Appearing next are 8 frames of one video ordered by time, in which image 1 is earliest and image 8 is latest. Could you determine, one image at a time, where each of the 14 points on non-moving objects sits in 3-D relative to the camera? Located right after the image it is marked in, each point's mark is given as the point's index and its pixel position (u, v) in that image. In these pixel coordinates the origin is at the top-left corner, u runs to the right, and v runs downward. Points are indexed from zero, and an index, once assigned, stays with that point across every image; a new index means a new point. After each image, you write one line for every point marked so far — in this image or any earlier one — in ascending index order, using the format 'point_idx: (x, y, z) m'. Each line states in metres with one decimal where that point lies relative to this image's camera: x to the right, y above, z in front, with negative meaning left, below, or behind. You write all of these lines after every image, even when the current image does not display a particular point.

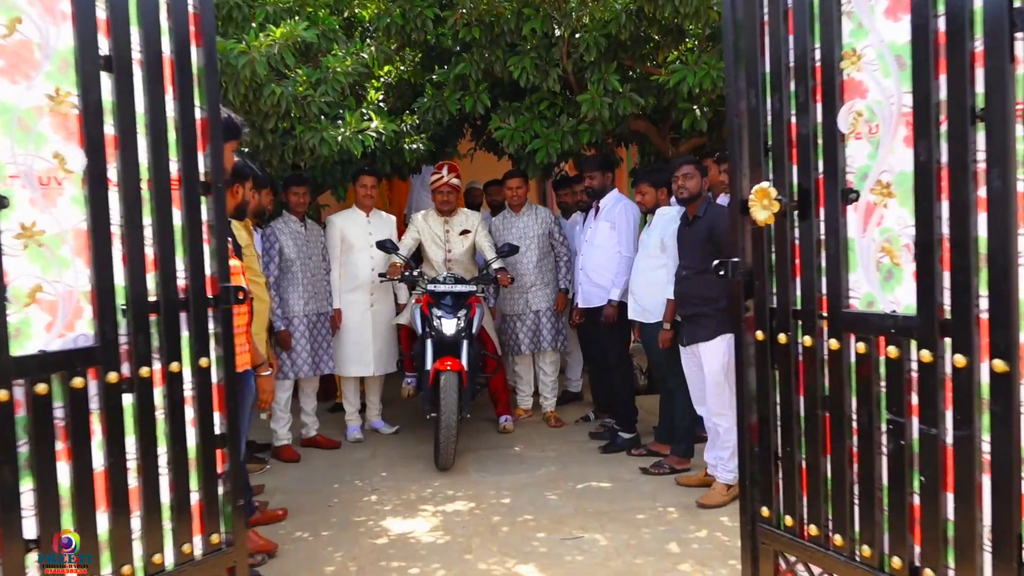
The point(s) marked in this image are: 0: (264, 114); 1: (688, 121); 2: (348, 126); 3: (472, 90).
0: (-1.7, +1.2, +5.5) m
1: (+1.3, +1.3, +6.2) m
2: (-1.1, +1.1, +5.7) m
3: (-0.3, +1.6, +6.6) m
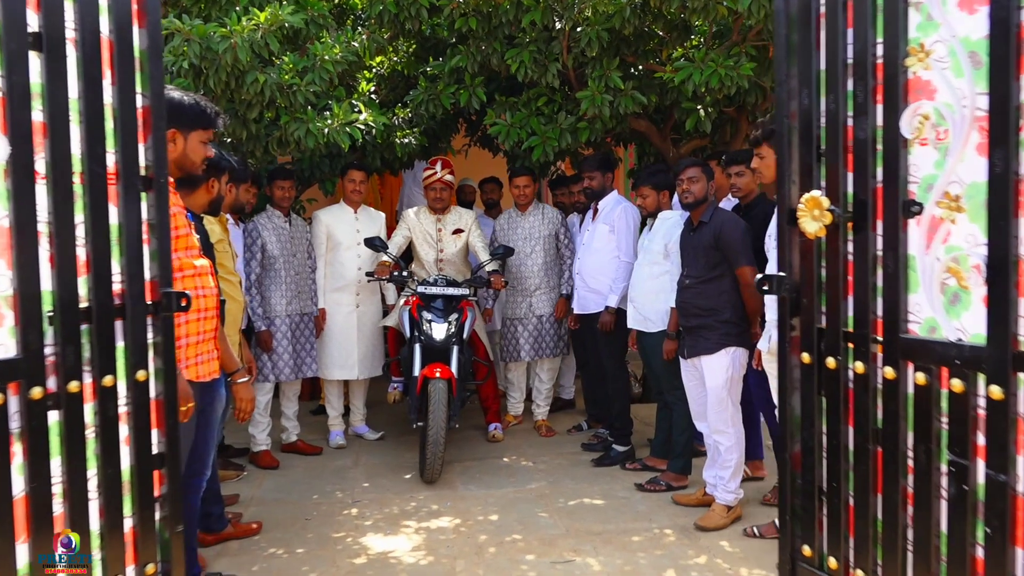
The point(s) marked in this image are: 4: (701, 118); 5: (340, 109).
0: (-1.7, +1.2, +5.2) m
1: (+1.3, +1.2, +6.0) m
2: (-1.2, +1.1, +5.4) m
3: (-0.4, +1.6, +6.3) m
4: (+1.4, +1.3, +6.1) m
5: (-1.1, +1.2, +5.4) m
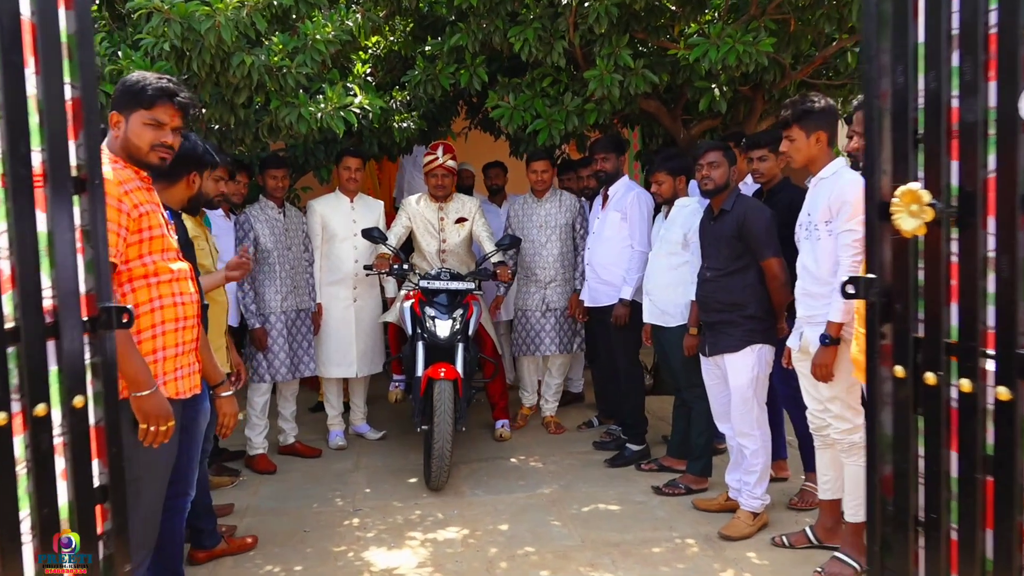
0: (-1.7, +1.2, +4.8) m
1: (+1.3, +1.3, +5.7) m
2: (-1.1, +1.2, +5.1) m
3: (-0.3, +1.7, +6.0) m
4: (+1.4, +1.4, +5.8) m
5: (-1.1, +1.2, +5.1) m
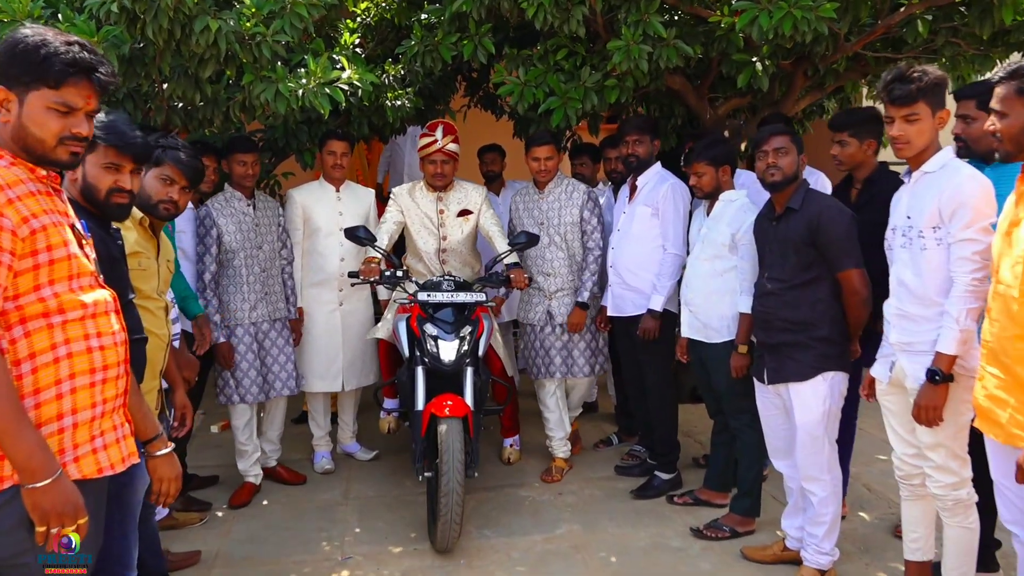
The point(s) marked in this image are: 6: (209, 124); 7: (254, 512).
0: (-1.6, +1.2, +4.1) m
1: (+1.4, +1.3, +4.9) m
2: (-1.1, +1.1, +4.3) m
3: (-0.3, +1.7, +5.2) m
4: (+1.5, +1.3, +5.0) m
5: (-1.0, +1.2, +4.3) m
6: (-1.8, +0.9, +4.7) m
7: (-1.4, -1.2, +4.5) m
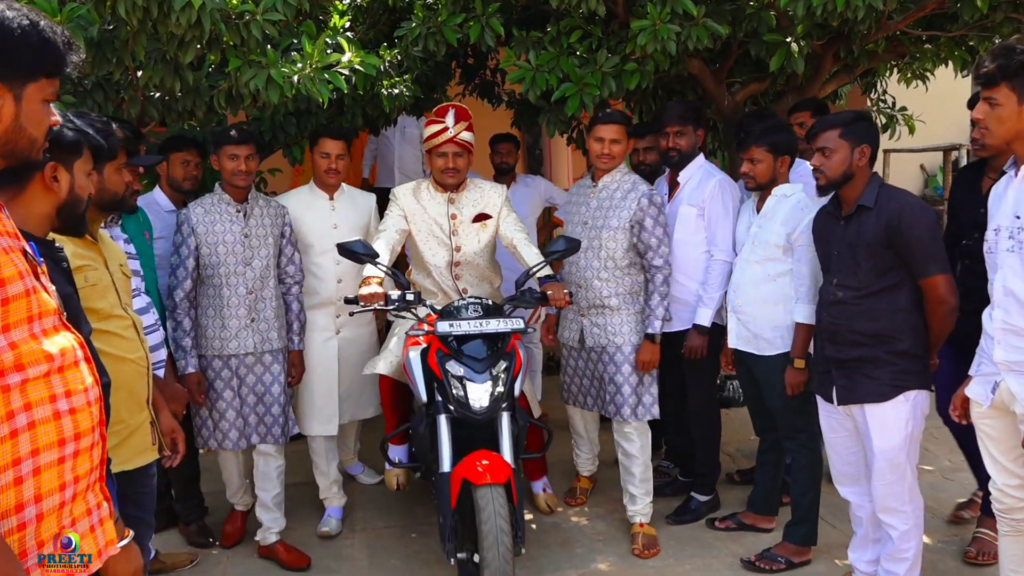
0: (-1.5, +1.1, +3.6) m
1: (+1.5, +1.3, +4.5) m
2: (-1.0, +1.1, +3.8) m
3: (-0.2, +1.6, +4.7) m
4: (+1.6, +1.3, +4.6) m
5: (-0.9, +1.1, +3.8) m
6: (-1.7, +0.9, +4.2) m
7: (-1.3, -1.3, +4.0) m
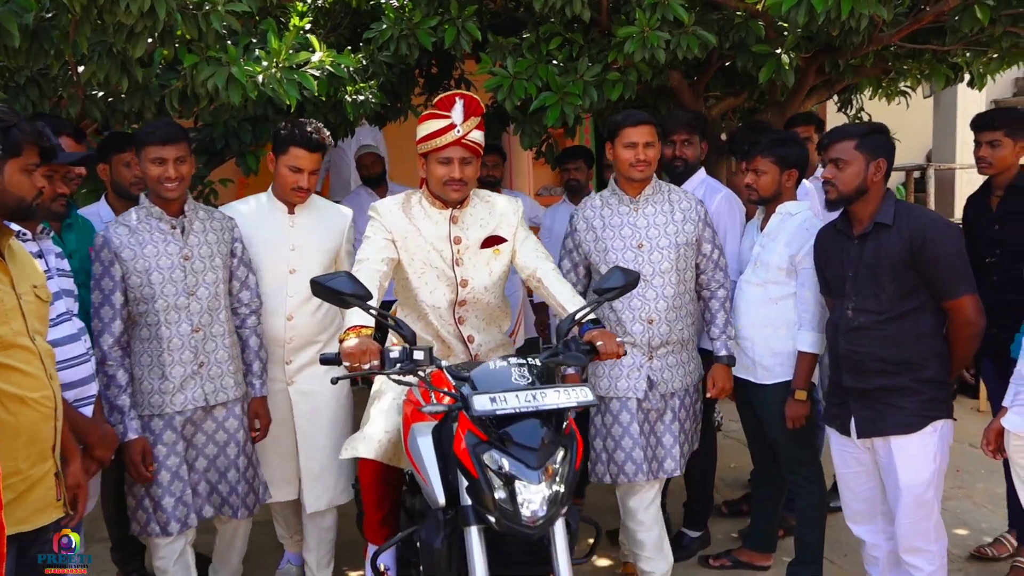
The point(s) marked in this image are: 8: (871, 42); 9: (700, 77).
0: (-1.5, +1.0, +3.2) m
1: (+1.4, +1.2, +4.3) m
2: (-1.0, +1.0, +3.5) m
3: (-0.3, +1.5, +4.4) m
4: (+1.5, +1.2, +4.4) m
5: (-1.0, +1.0, +3.5) m
6: (-1.8, +0.8, +3.8) m
7: (-1.4, -1.4, +3.6) m
8: (+1.9, +1.3, +4.2) m
9: (+1.2, +1.4, +5.2) m
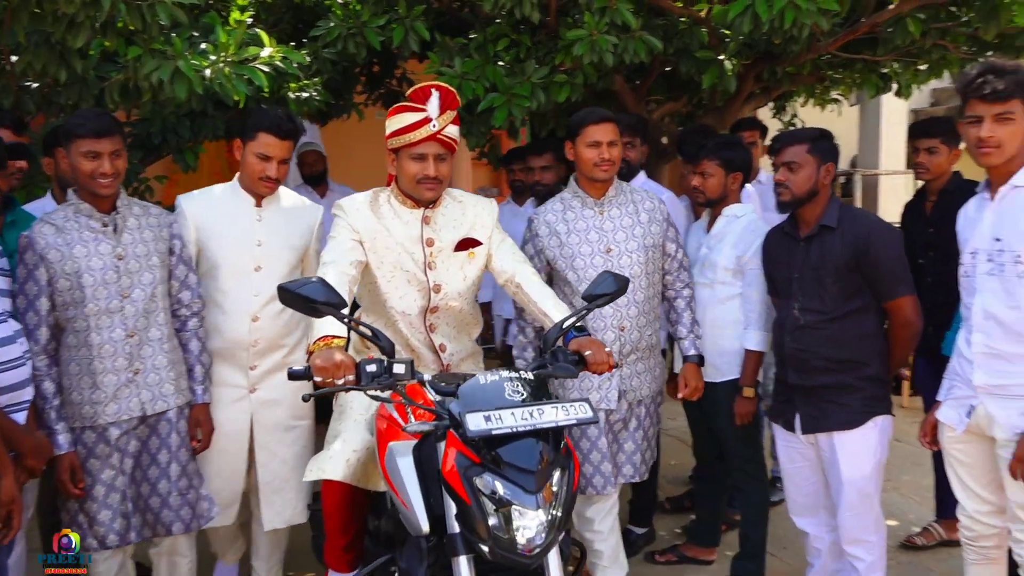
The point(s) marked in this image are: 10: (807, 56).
0: (-1.7, +1.0, +3.1) m
1: (+1.1, +1.2, +4.4) m
2: (-1.2, +1.0, +3.4) m
3: (-0.6, +1.5, +4.4) m
4: (+1.2, +1.2, +4.6) m
5: (-1.2, +1.0, +3.4) m
6: (-2.0, +0.8, +3.6) m
7: (-1.6, -1.4, +3.4) m
8: (+1.6, +1.3, +4.4) m
9: (+0.9, +1.4, +5.3) m
10: (+1.6, +1.3, +4.5) m
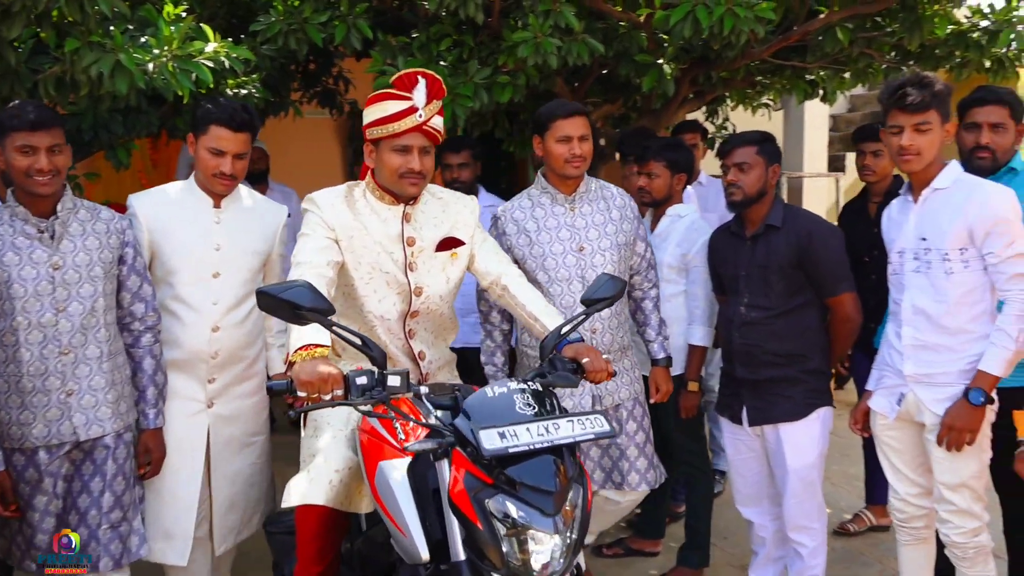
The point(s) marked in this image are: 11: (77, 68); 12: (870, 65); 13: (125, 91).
0: (-1.9, +1.0, +2.9) m
1: (+0.8, +1.2, +4.5) m
2: (-1.4, +1.0, +3.3) m
3: (-0.9, +1.5, +4.4) m
4: (+0.9, +1.2, +4.7) m
5: (-1.4, +1.0, +3.3) m
6: (-2.2, +0.8, +3.5) m
7: (-1.8, -1.4, +3.3) m
8: (+1.3, +1.3, +4.6) m
9: (+0.5, +1.4, +5.4) m
10: (+1.3, +1.3, +4.6) m
11: (-1.7, +0.8, +3.1) m
12: (+2.1, +1.3, +4.7) m
13: (-1.5, +0.7, +3.1) m
